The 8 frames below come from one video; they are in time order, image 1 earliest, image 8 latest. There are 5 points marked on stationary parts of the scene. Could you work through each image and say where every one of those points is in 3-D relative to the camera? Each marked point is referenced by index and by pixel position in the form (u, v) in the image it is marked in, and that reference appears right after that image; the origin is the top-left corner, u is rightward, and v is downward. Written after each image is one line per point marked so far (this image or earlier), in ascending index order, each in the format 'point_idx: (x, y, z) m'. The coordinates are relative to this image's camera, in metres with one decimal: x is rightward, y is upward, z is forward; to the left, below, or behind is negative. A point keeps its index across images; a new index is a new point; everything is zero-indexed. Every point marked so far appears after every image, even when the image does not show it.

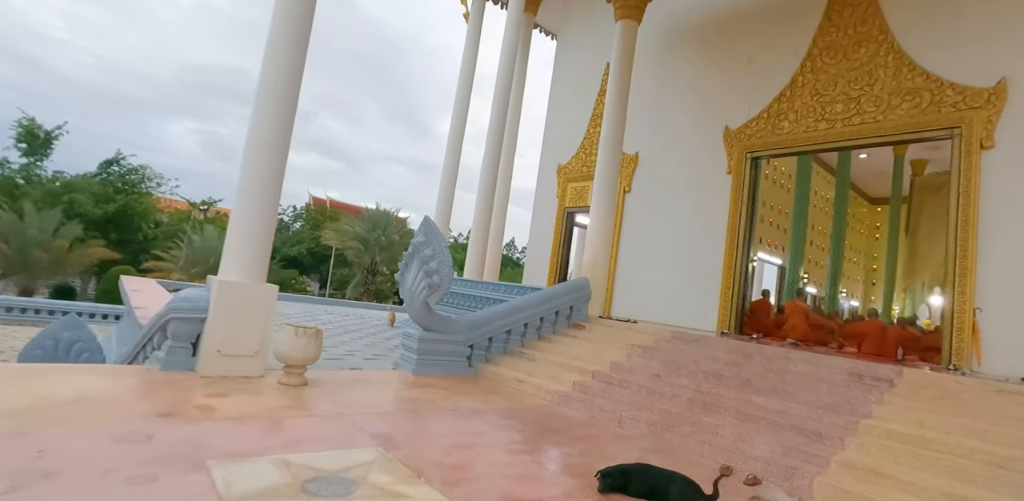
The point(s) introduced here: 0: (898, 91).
0: (+3.6, +1.5, +4.6) m
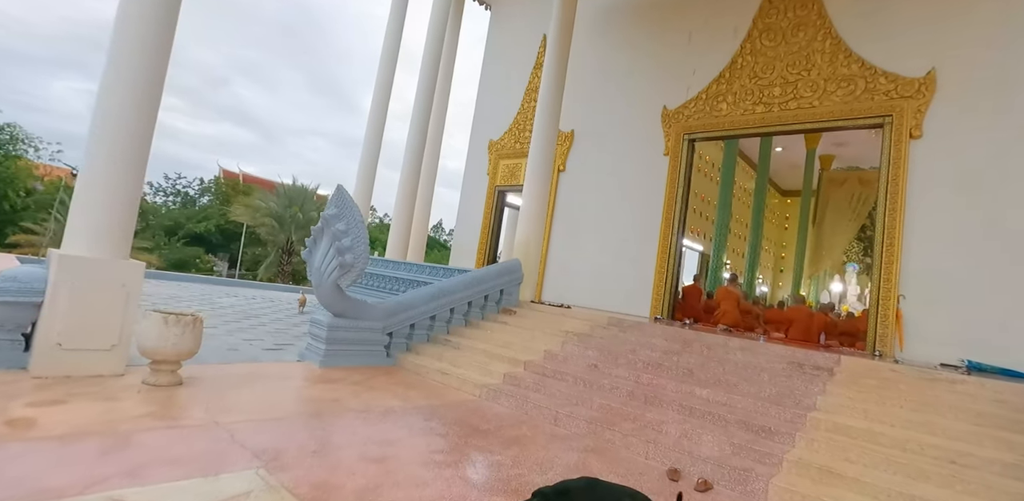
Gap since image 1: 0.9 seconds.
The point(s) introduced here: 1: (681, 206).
0: (+3.0, +1.6, +4.6) m
1: (+1.9, +0.5, +5.5) m
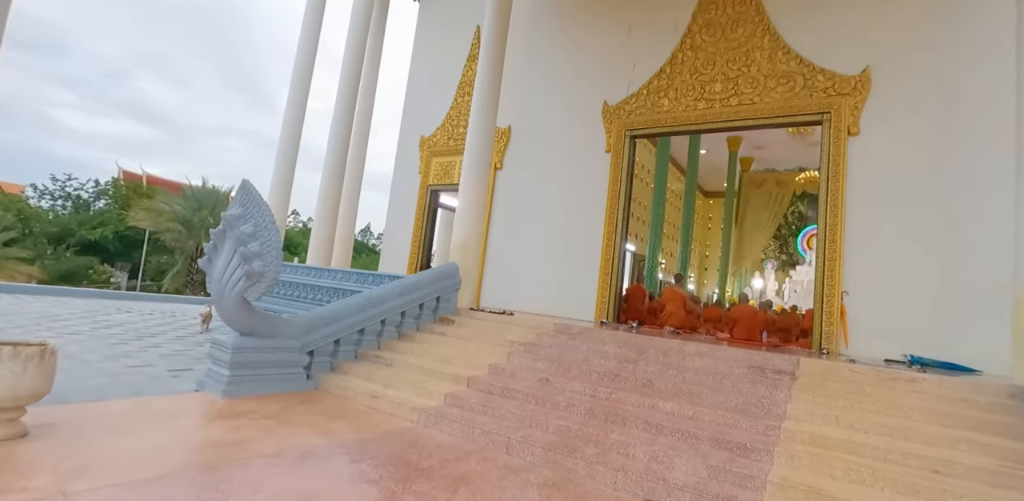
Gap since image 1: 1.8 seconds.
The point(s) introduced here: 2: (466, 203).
0: (+2.4, +1.6, +4.6) m
1: (+1.2, +0.5, +5.3) m
2: (-0.5, +0.5, +5.6) m
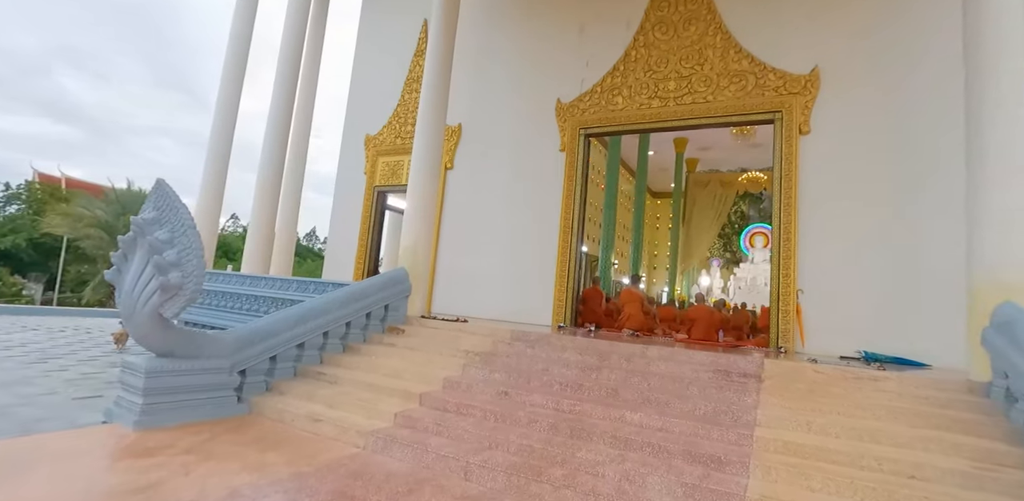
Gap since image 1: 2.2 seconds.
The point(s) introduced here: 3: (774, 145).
0: (+2.0, +1.7, +4.6) m
1: (+0.7, +0.5, +5.2) m
2: (-1.0, +0.5, +5.3) m
3: (+2.3, +0.9, +4.4) m
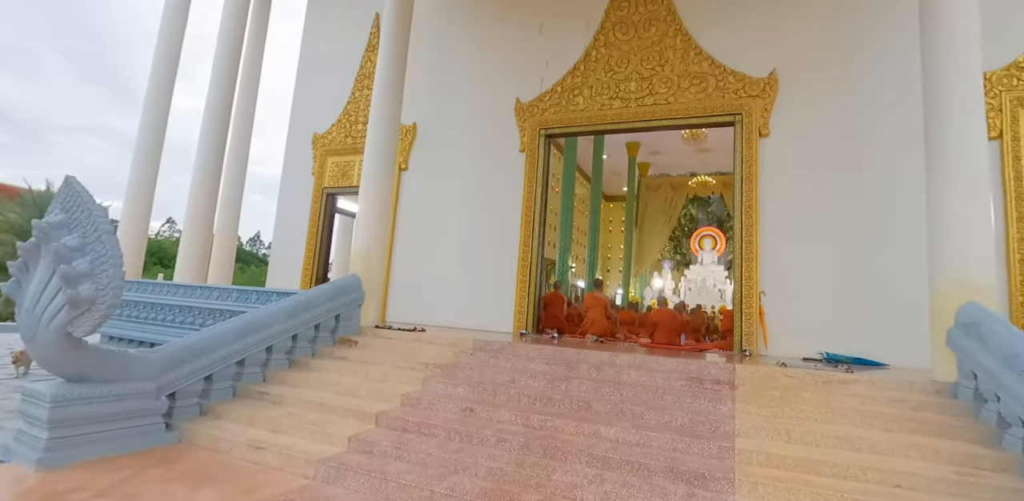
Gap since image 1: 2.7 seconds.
0: (+1.6, +1.6, +4.6) m
1: (+0.3, +0.5, +5.1) m
2: (-1.4, +0.4, +4.9) m
3: (+2.0, +0.9, +4.4) m
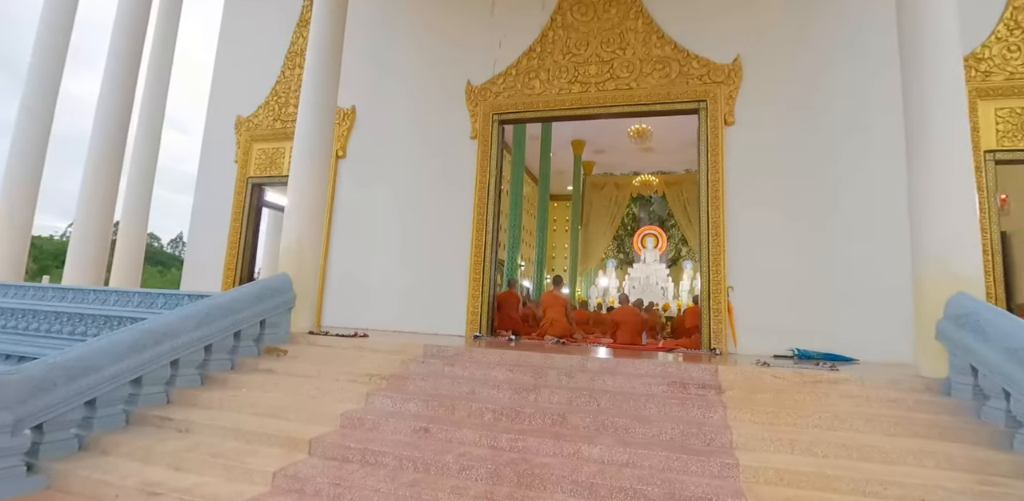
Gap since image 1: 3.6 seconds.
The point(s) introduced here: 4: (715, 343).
0: (+1.2, +1.7, +4.3) m
1: (-0.2, +0.5, +4.7) m
2: (-1.9, +0.5, +4.4) m
3: (+1.6, +1.0, +4.2) m
4: (+1.6, -0.7, +3.8) m
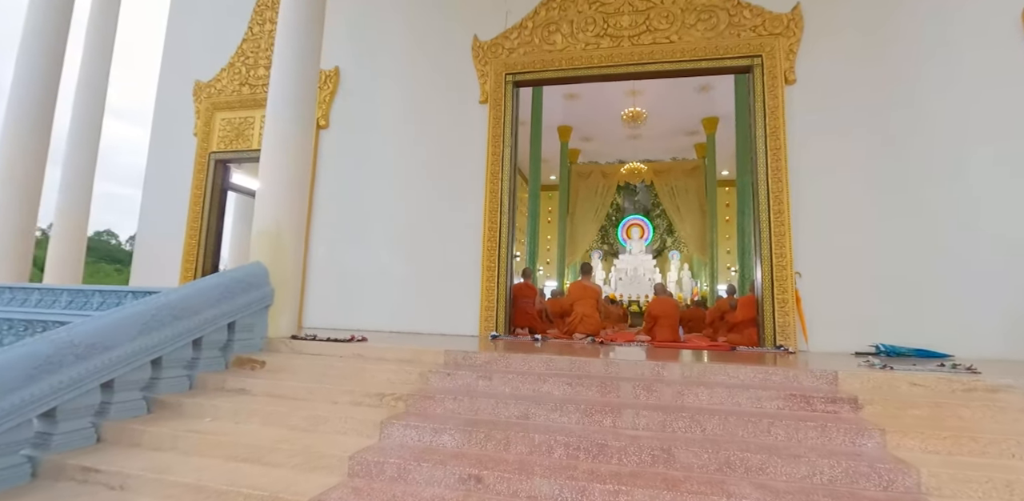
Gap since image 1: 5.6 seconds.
0: (+1.3, +1.8, +3.7) m
1: (0.0, +0.6, +4.0) m
2: (-1.7, +0.6, +3.6) m
3: (+1.7, +1.1, +3.6) m
4: (+1.8, -0.6, +3.3) m
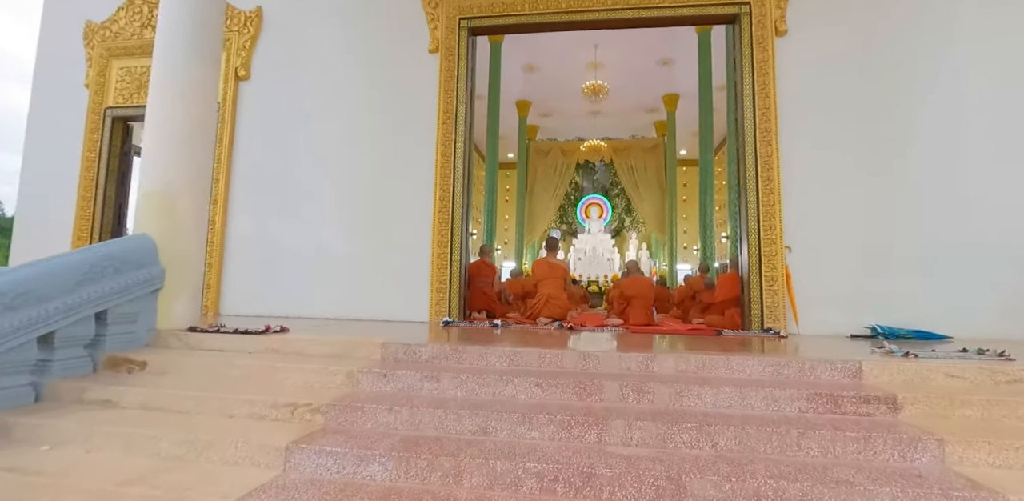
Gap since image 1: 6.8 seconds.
0: (+1.0, +2.0, +3.2) m
1: (-0.3, +0.8, +3.4) m
2: (-2.0, +0.7, +2.9) m
3: (+1.4, +1.3, +3.2) m
4: (+1.5, -0.4, +2.9) m
